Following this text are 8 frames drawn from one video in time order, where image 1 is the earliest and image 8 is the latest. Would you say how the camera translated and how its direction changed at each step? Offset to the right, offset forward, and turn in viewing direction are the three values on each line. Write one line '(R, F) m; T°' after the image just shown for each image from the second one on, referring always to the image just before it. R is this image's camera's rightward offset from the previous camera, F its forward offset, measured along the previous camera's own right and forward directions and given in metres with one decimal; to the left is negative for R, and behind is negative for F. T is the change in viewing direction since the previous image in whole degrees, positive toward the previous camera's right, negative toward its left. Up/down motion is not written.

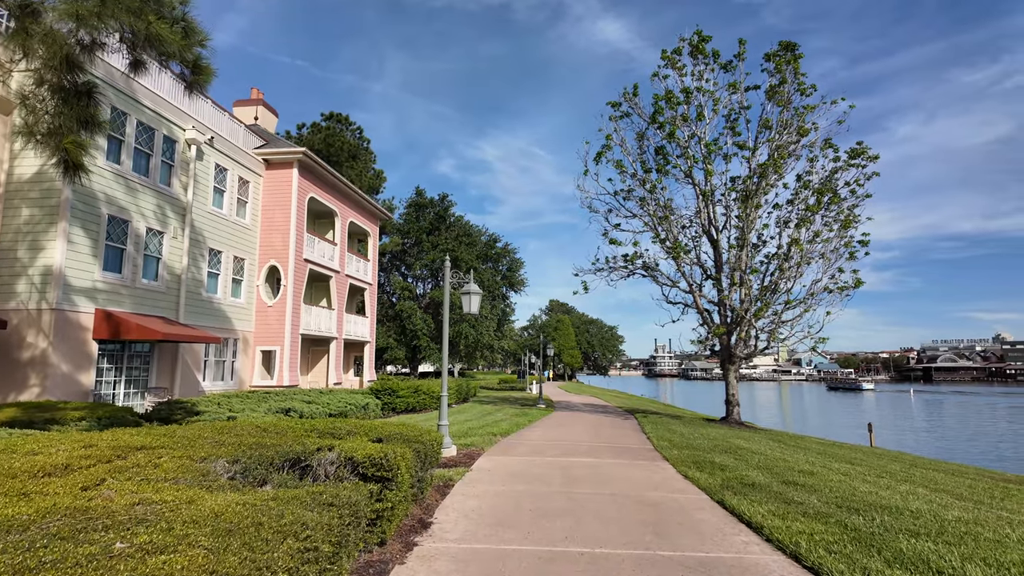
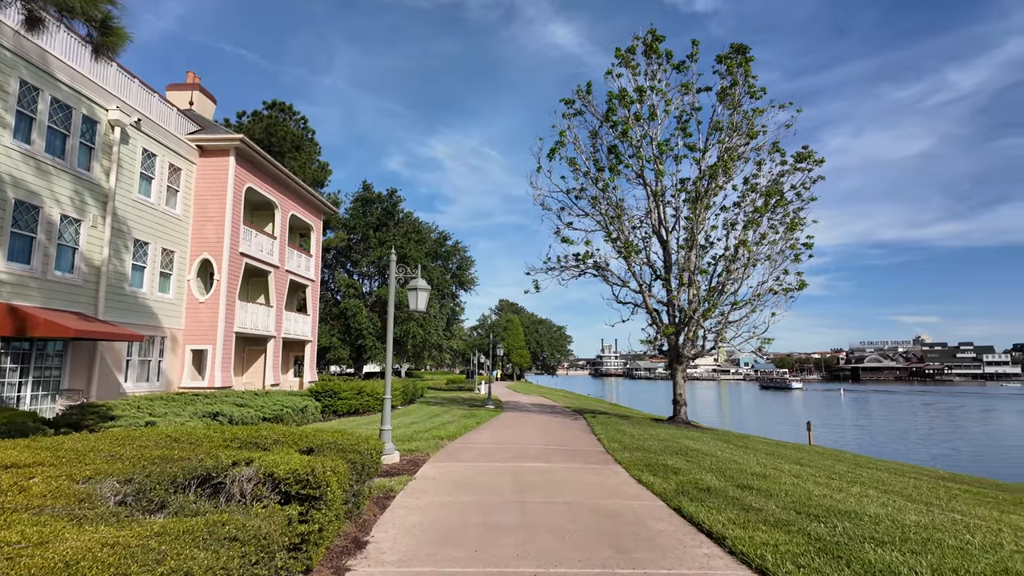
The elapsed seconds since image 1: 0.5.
(0.0, +0.5) m; +5°
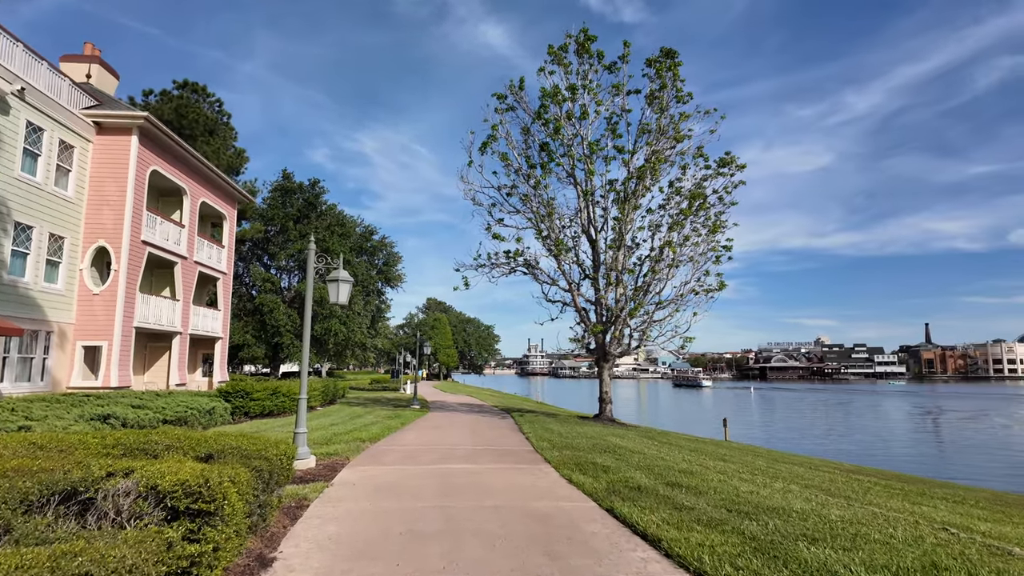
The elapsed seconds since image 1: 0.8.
(0.0, +0.4) m; +7°
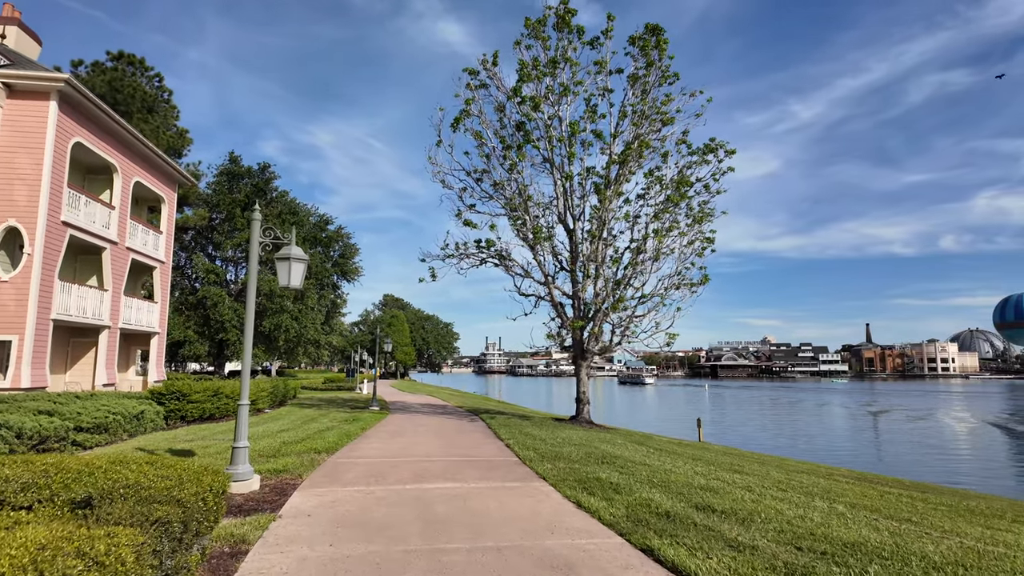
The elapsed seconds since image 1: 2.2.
(-0.5, +1.5) m; +4°
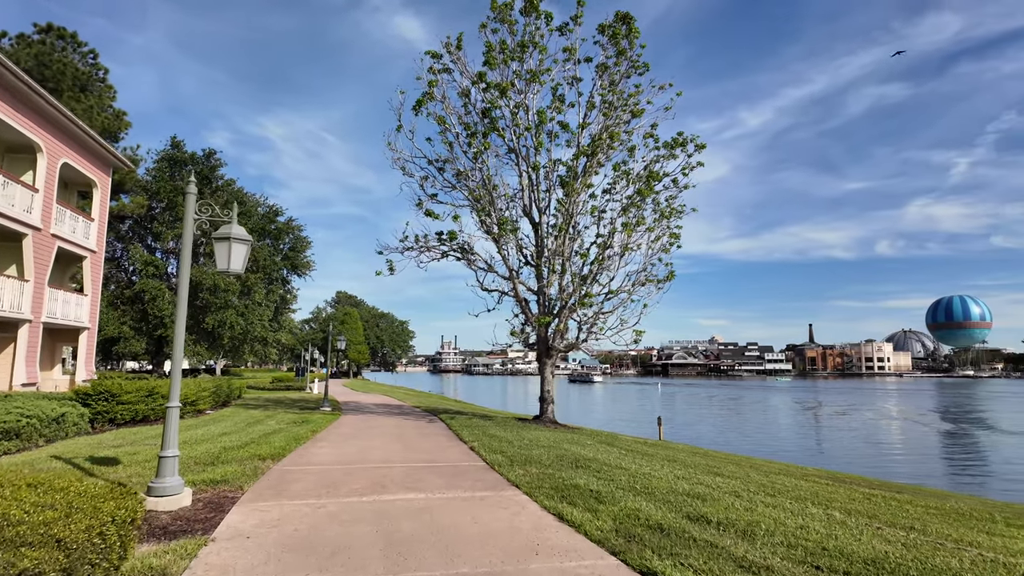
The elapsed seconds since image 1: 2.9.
(-0.2, +0.7) m; +4°
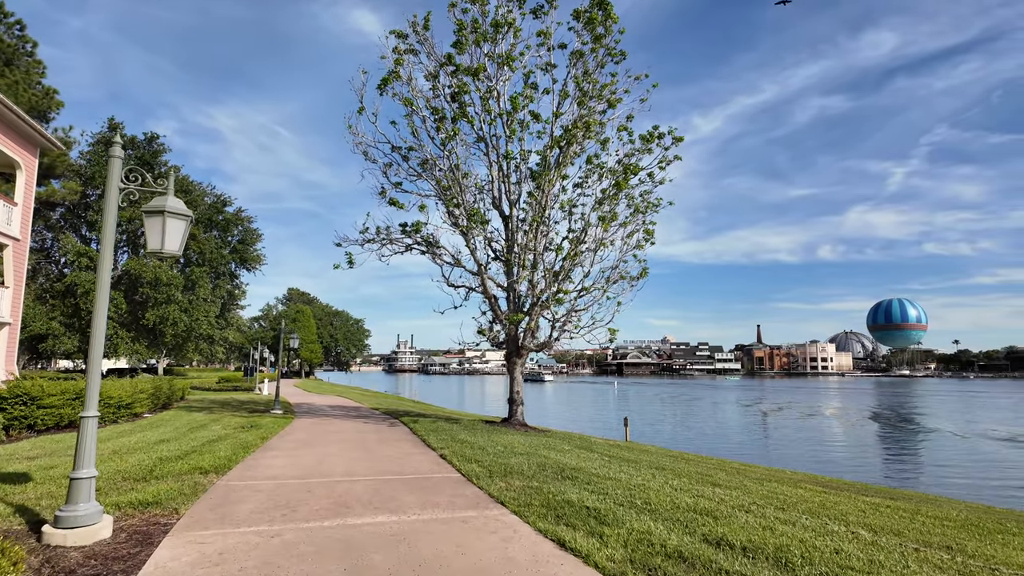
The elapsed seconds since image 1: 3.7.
(-0.3, +0.9) m; +4°
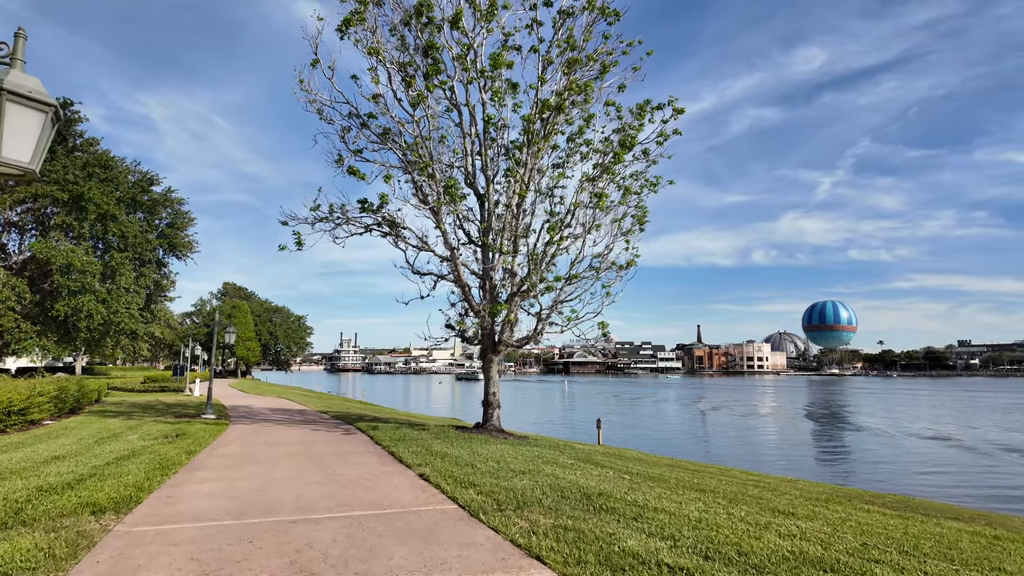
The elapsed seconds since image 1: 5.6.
(-0.8, +2.0) m; +5°
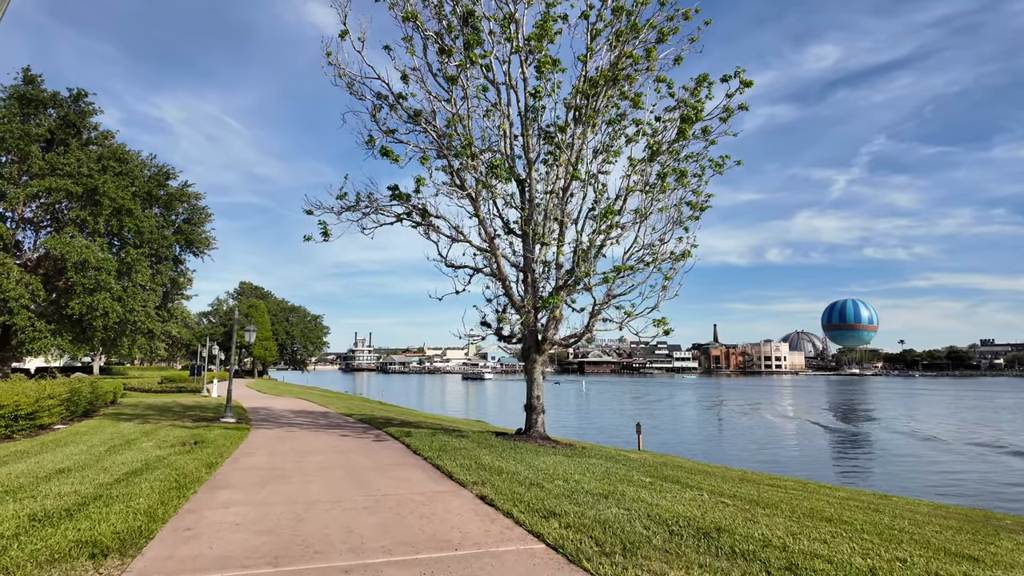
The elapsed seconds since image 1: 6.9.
(-0.8, +1.3) m; -1°
